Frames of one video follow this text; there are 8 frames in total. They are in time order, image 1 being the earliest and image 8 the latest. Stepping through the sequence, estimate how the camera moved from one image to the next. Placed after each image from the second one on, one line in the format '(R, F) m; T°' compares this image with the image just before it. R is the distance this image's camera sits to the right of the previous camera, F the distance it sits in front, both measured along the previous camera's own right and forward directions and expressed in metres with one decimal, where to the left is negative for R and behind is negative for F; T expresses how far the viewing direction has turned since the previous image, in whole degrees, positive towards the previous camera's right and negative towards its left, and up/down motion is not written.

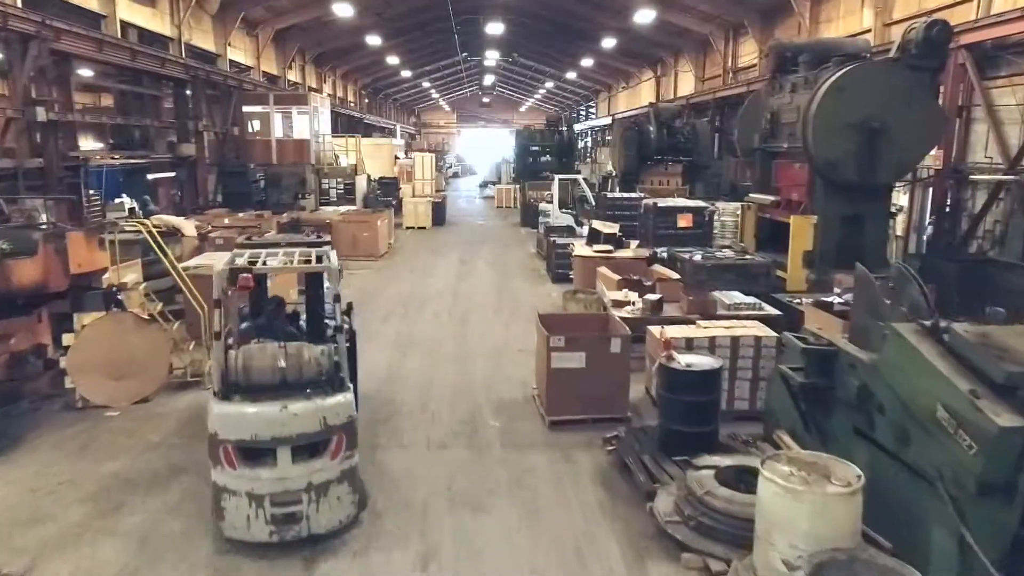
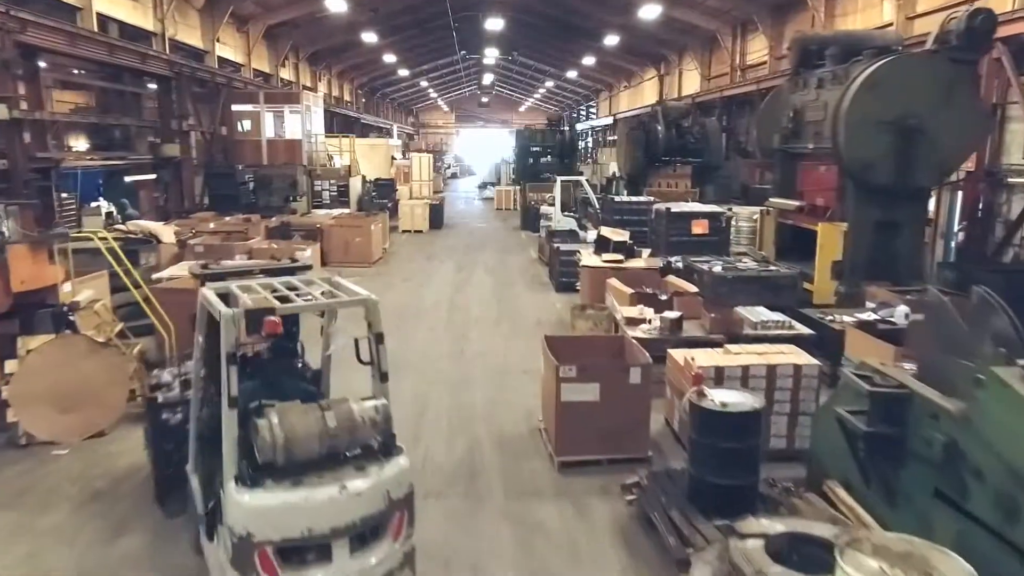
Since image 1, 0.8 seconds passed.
(0.0, +0.6) m; 0°
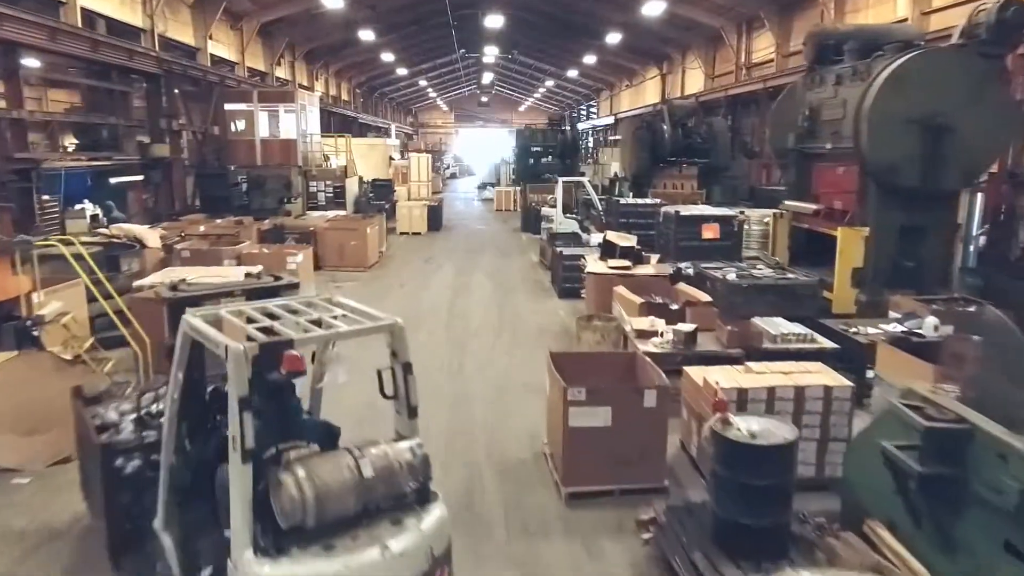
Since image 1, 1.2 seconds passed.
(0.0, +0.4) m; 0°
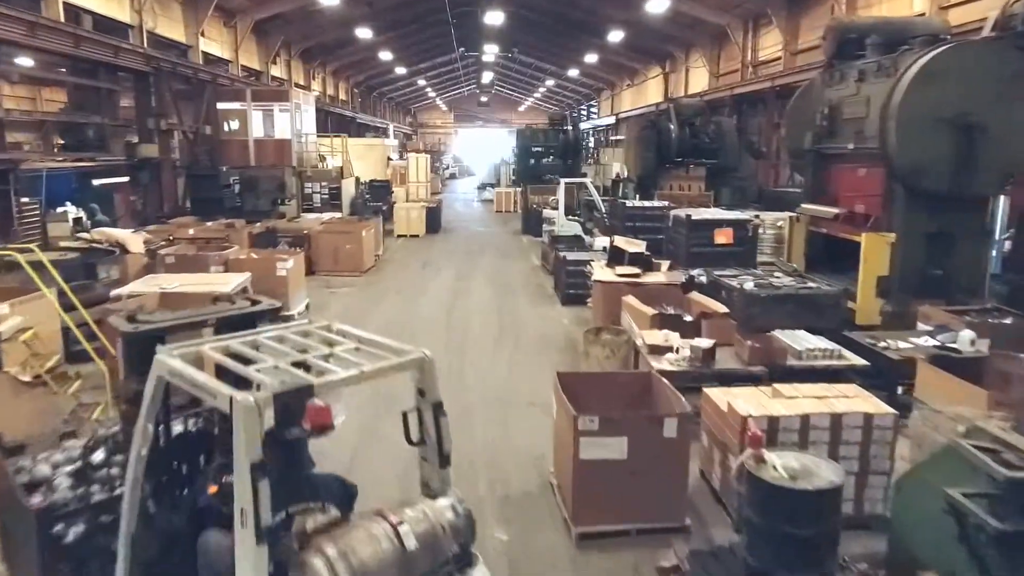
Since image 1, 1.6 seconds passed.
(0.0, +0.4) m; 0°
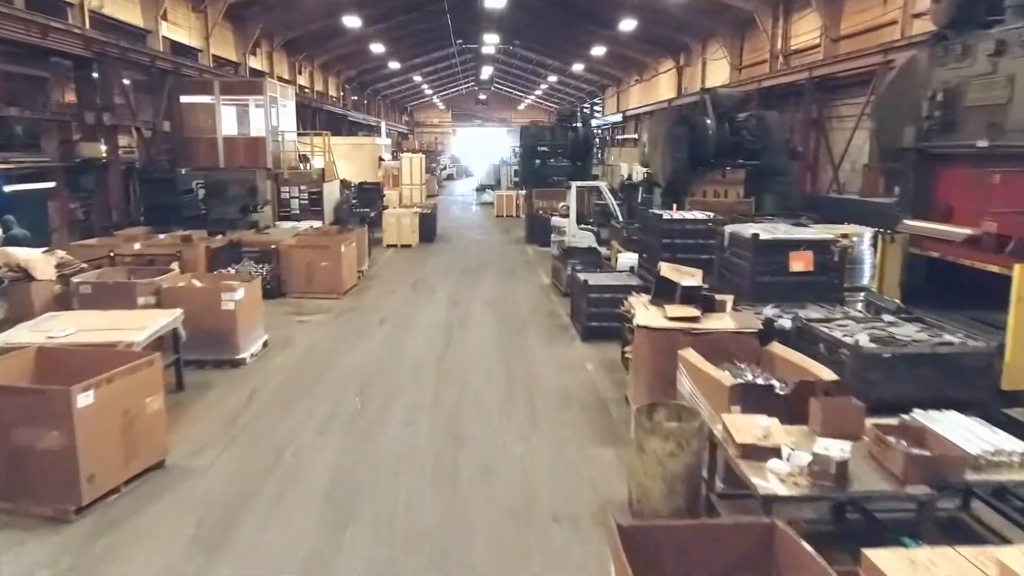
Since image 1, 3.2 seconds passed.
(-0.1, +1.6) m; 0°
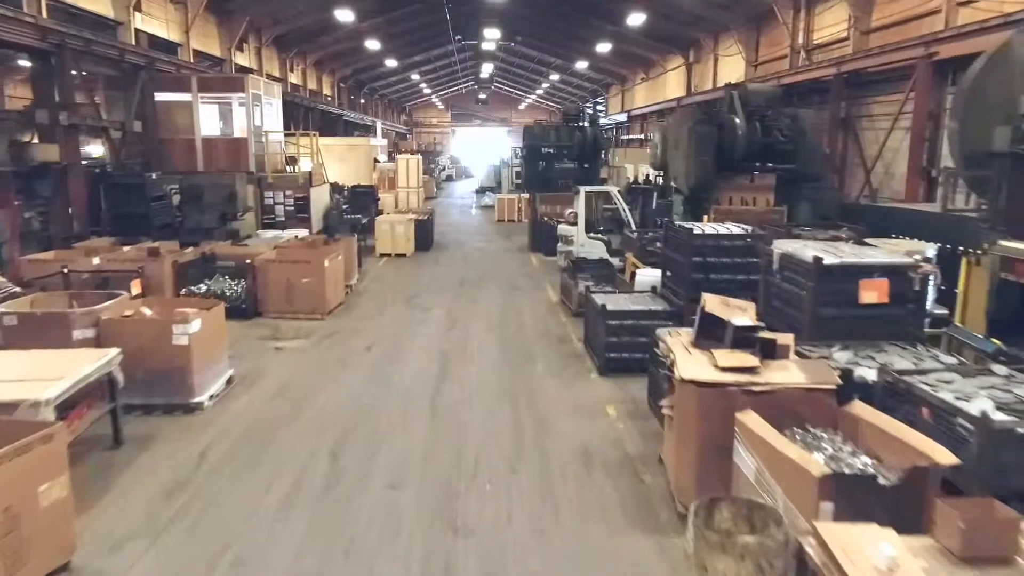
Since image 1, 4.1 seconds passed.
(-0.1, +0.9) m; 0°
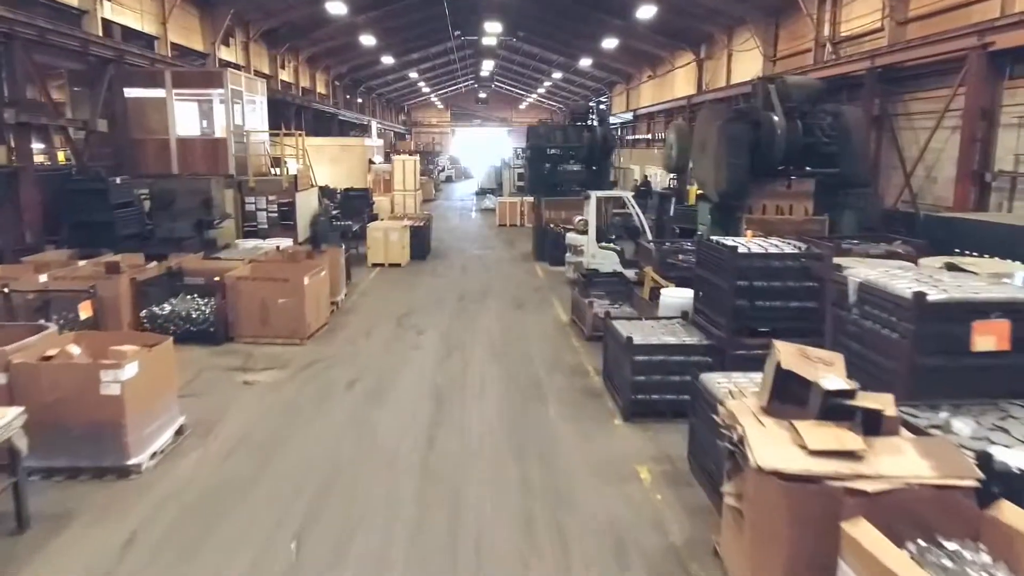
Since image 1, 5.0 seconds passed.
(-0.1, +0.9) m; 0°
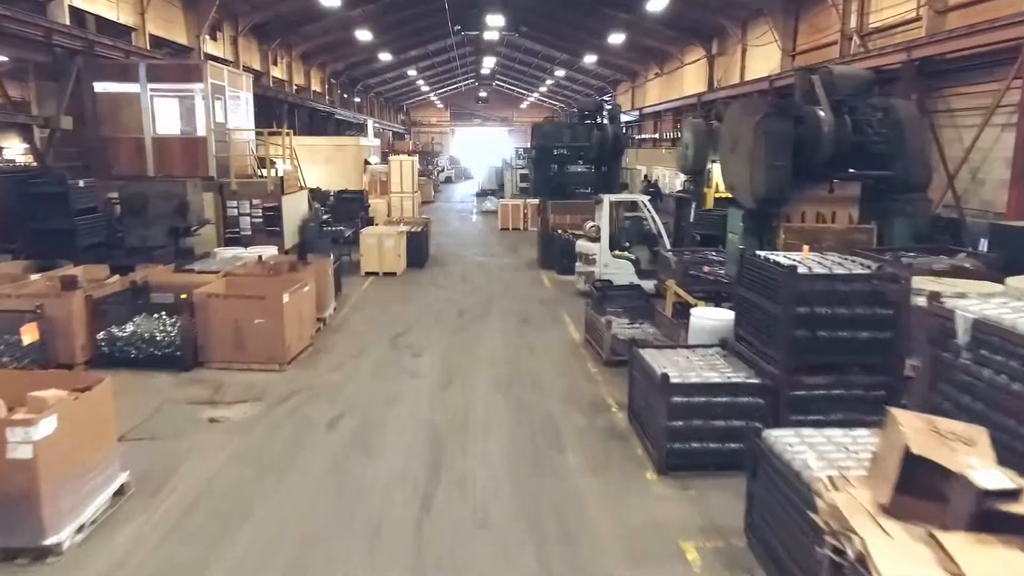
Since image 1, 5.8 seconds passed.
(-0.1, +0.8) m; 0°
